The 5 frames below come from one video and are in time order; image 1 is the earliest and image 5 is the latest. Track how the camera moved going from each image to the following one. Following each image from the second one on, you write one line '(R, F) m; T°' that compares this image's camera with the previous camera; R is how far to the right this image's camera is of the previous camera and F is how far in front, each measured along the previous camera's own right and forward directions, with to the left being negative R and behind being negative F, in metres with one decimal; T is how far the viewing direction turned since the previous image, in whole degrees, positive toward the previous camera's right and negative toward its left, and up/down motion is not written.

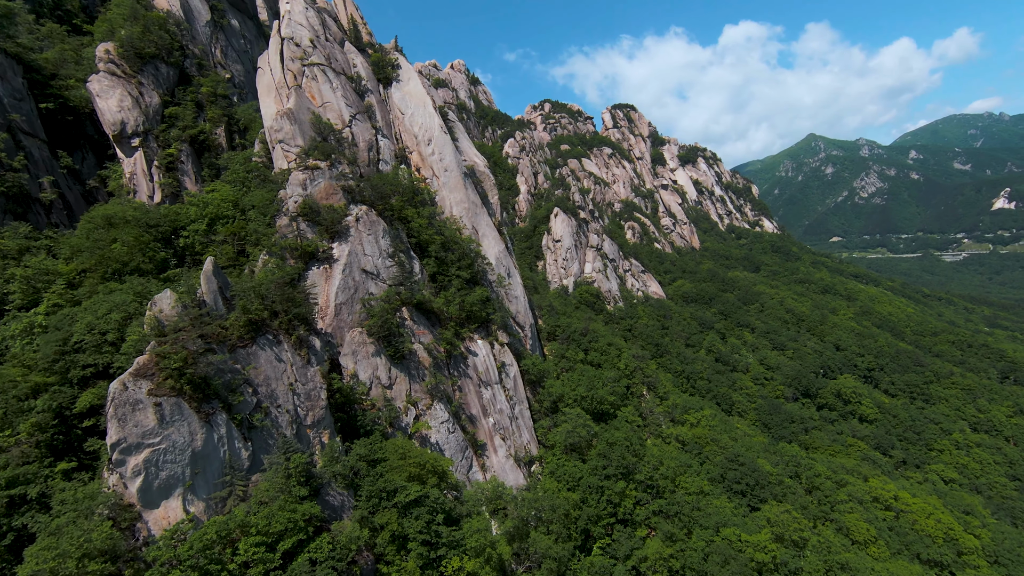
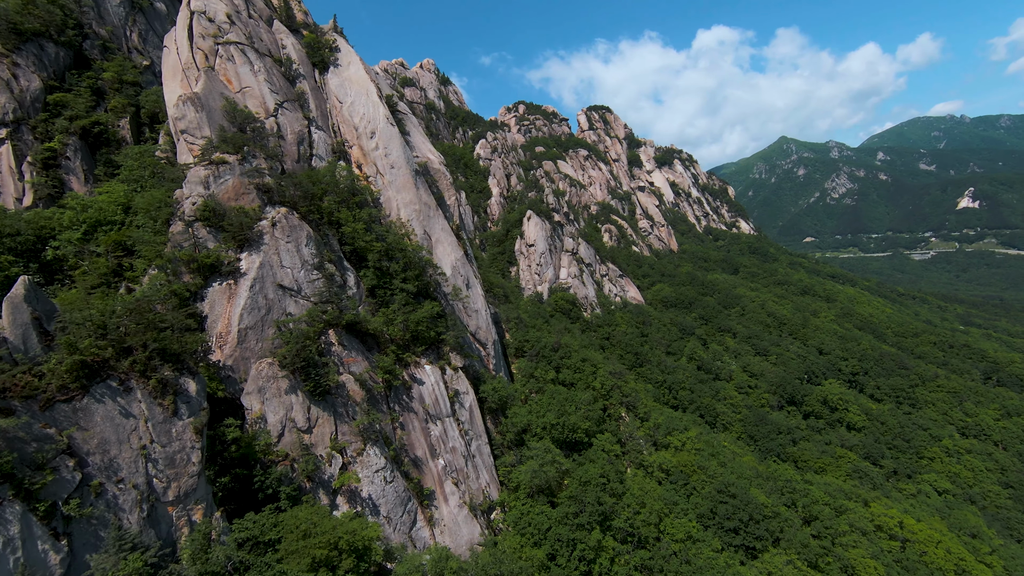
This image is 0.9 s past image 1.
(+1.0, +3.3) m; +2°
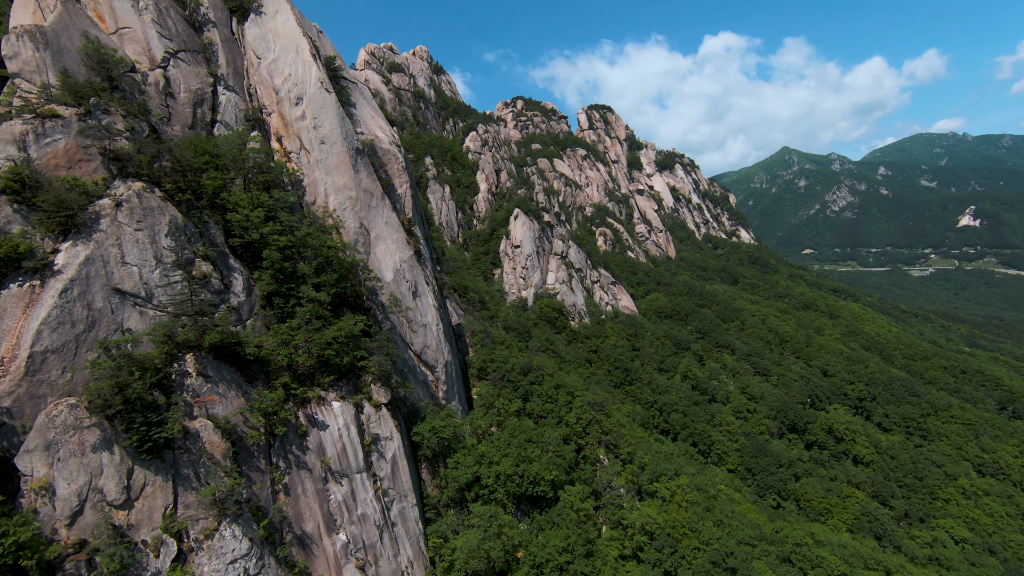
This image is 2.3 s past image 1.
(+1.5, +4.6) m; 0°
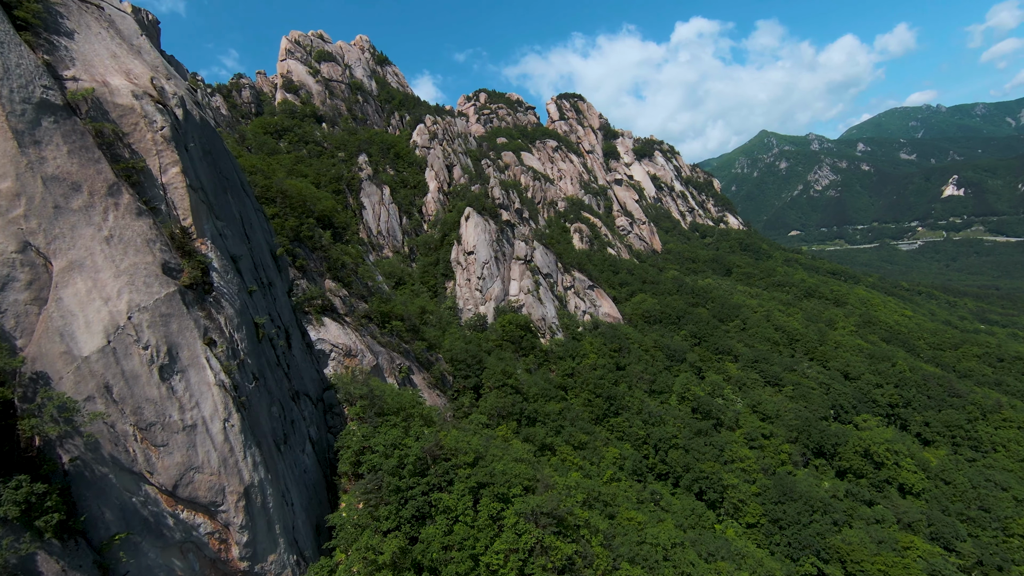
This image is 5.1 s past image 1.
(+3.2, +9.3) m; +1°
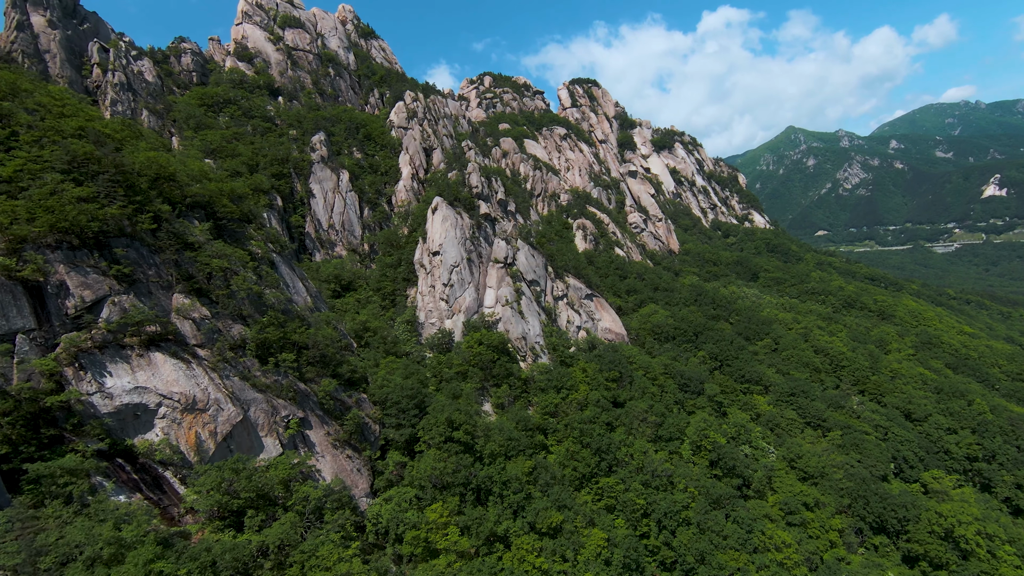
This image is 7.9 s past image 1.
(+3.1, +8.9) m; -2°
